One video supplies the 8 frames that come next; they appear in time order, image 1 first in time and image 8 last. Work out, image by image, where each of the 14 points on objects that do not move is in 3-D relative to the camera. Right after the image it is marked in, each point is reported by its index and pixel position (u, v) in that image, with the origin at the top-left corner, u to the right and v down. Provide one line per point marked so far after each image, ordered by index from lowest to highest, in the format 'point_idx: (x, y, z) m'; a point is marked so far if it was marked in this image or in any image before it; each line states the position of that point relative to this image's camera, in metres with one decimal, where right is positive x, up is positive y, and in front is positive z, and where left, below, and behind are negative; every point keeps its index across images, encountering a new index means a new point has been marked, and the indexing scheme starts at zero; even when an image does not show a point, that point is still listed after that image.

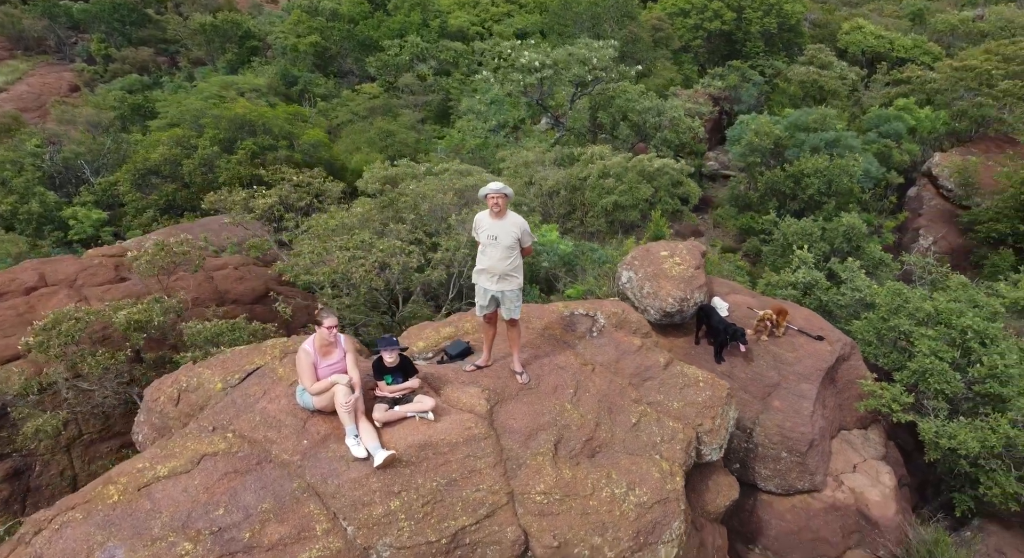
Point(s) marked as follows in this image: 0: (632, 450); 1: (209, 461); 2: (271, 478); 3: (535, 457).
0: (+1.1, -1.6, +5.4) m
1: (-2.3, -1.4, +4.5) m
2: (-1.8, -1.5, +4.3) m
3: (+0.2, -1.6, +4.9) m
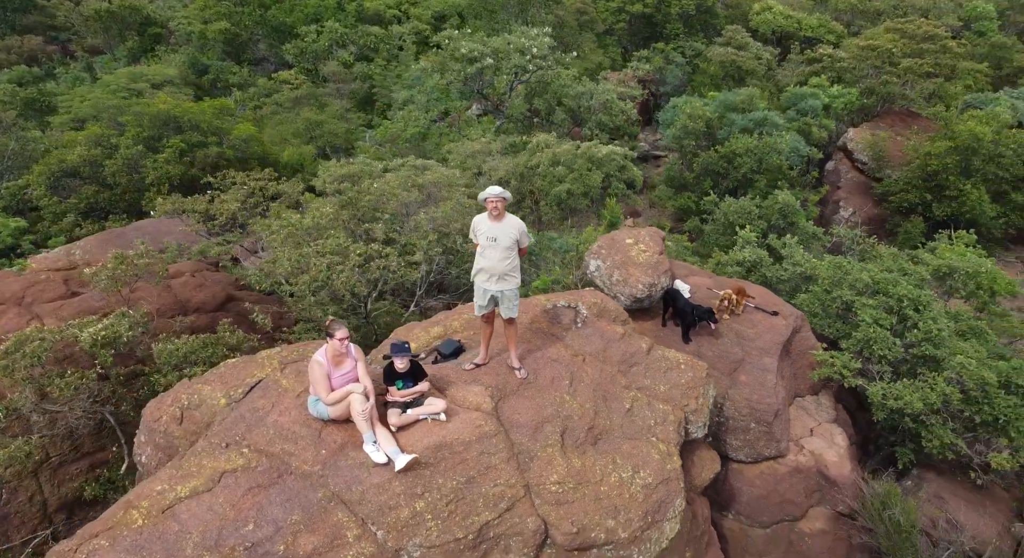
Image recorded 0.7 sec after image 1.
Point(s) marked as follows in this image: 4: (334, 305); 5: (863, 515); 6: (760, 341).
0: (+1.2, -1.5, +5.7) m
1: (-2.1, -1.5, +4.4) m
2: (-1.6, -1.6, +4.4) m
3: (+0.3, -1.6, +5.1) m
4: (-2.7, -0.4, +9.0) m
5: (+5.7, -3.9, +9.3) m
6: (+4.5, -1.1, +10.3) m
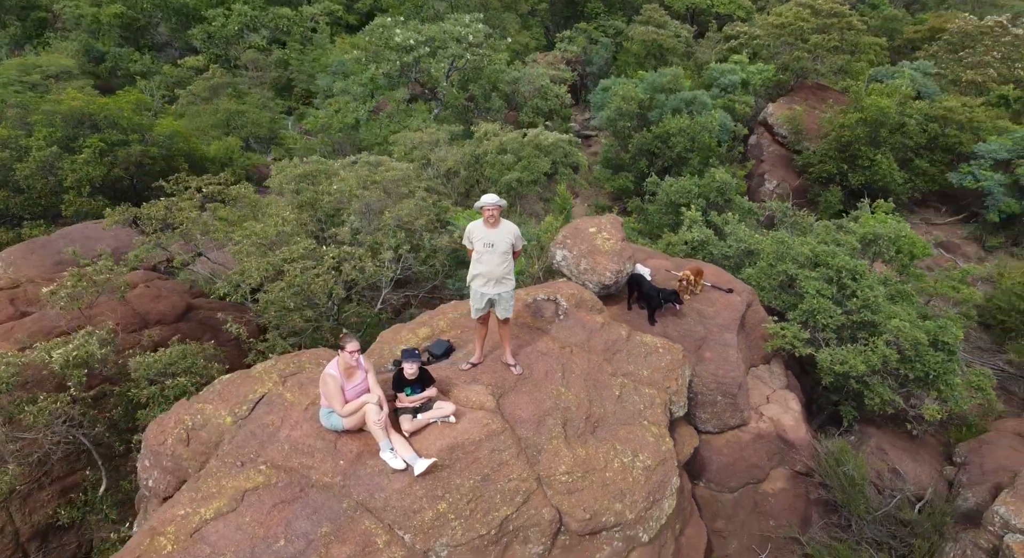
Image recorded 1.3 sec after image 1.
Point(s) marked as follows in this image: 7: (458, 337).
0: (+1.2, -1.5, +6.0) m
1: (-2.0, -1.7, +4.4) m
2: (-1.5, -1.7, +4.4) m
3: (+0.4, -1.5, +5.4) m
4: (-3.0, -0.5, +8.9) m
5: (+5.4, -3.4, +10.2) m
6: (+3.9, -0.7, +10.9) m
7: (-0.7, -0.7, +6.8) m
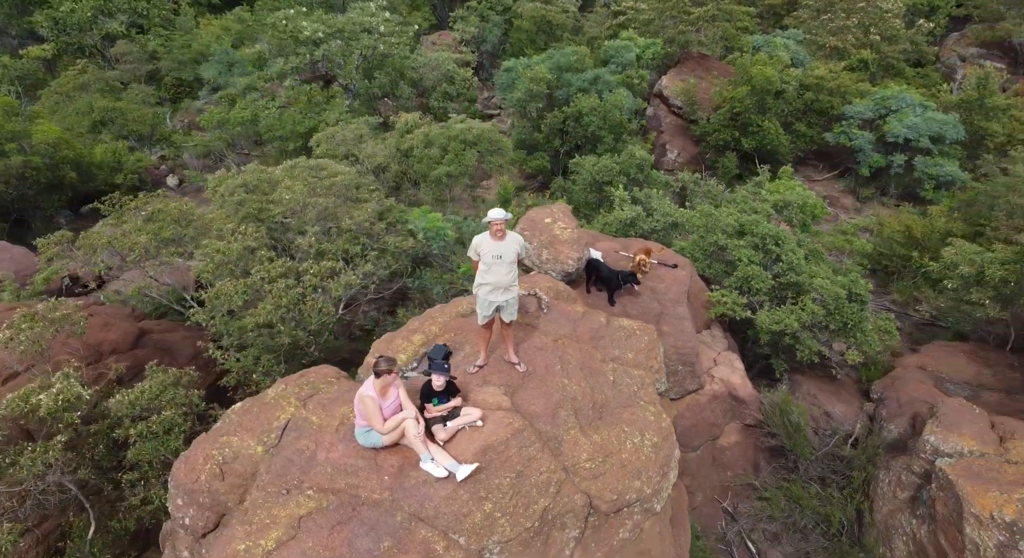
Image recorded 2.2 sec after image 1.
0: (+1.3, -1.4, +6.5) m
1: (-1.6, -1.9, +4.5) m
2: (-1.1, -1.9, +4.5) m
3: (+0.6, -1.5, +5.7) m
4: (-3.4, -0.7, +8.7) m
5: (+5.0, -2.9, +11.3) m
6: (+3.2, -0.3, +11.7) m
7: (-0.7, -0.7, +7.0) m
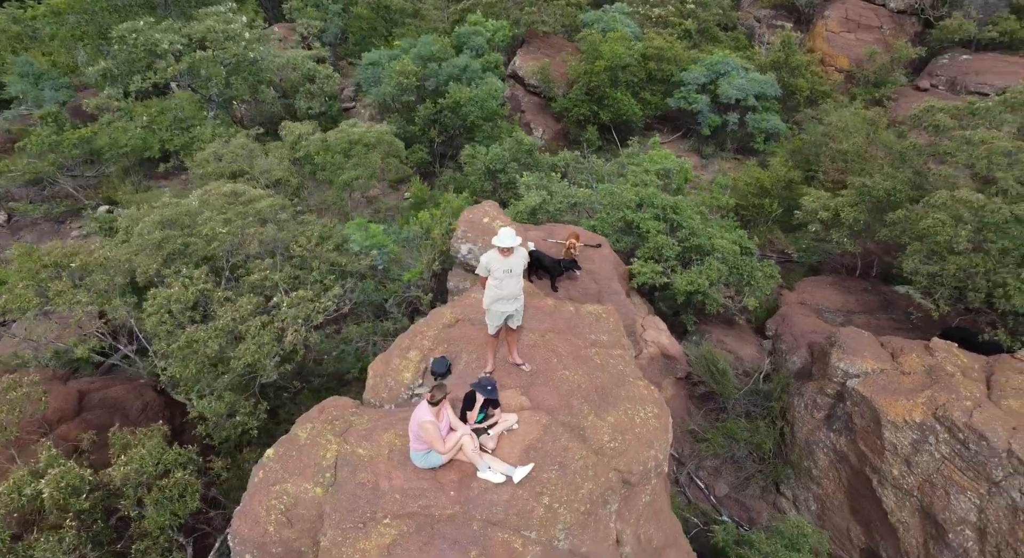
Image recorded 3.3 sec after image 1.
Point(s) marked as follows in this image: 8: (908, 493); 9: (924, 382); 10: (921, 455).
0: (+1.3, -1.3, +7.2) m
1: (-1.0, -2.2, +4.7) m
2: (-0.5, -2.2, +4.8) m
3: (+0.8, -1.5, +6.3) m
4: (-3.7, -1.3, +8.4) m
5: (+4.2, -2.1, +12.7) m
6: (+2.0, +0.2, +12.6) m
7: (-0.8, -0.9, +7.2) m
8: (+6.6, -3.5, +9.5) m
9: (+7.2, -1.8, +9.9) m
10: (+6.7, -2.9, +9.3) m
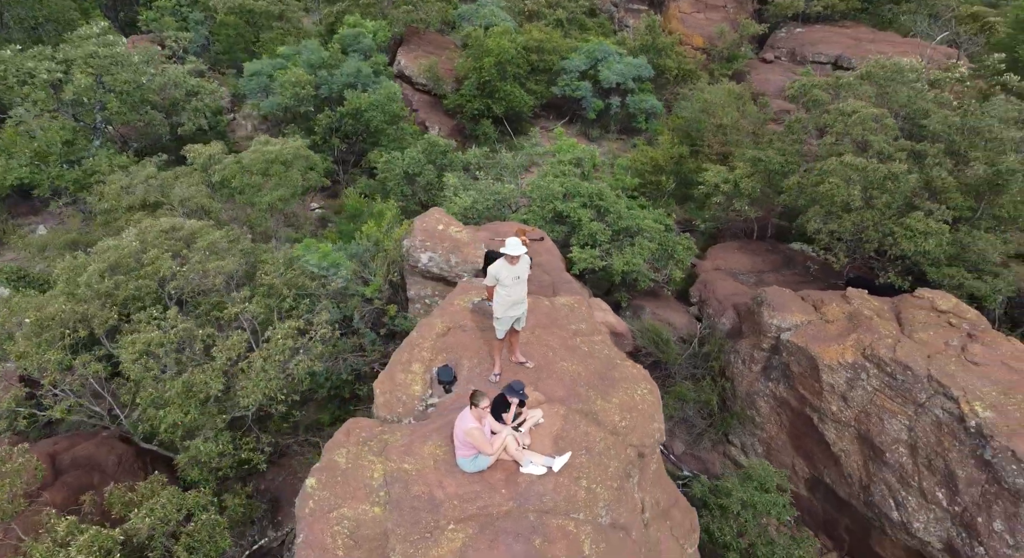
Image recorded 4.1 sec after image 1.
0: (+1.3, -1.2, +7.7) m
1: (-0.5, -2.4, +4.9) m
2: (0.0, -2.3, +5.1) m
3: (+1.0, -1.5, +6.8) m
4: (-3.8, -1.7, +8.2) m
5: (+3.4, -1.7, +13.6) m
6: (+1.0, +0.4, +13.2) m
7: (-0.8, -1.0, +7.5) m
8: (+6.4, -2.8, +10.9) m
9: (+6.7, -1.0, +11.4) m
10: (+6.4, -2.1, +10.7) m
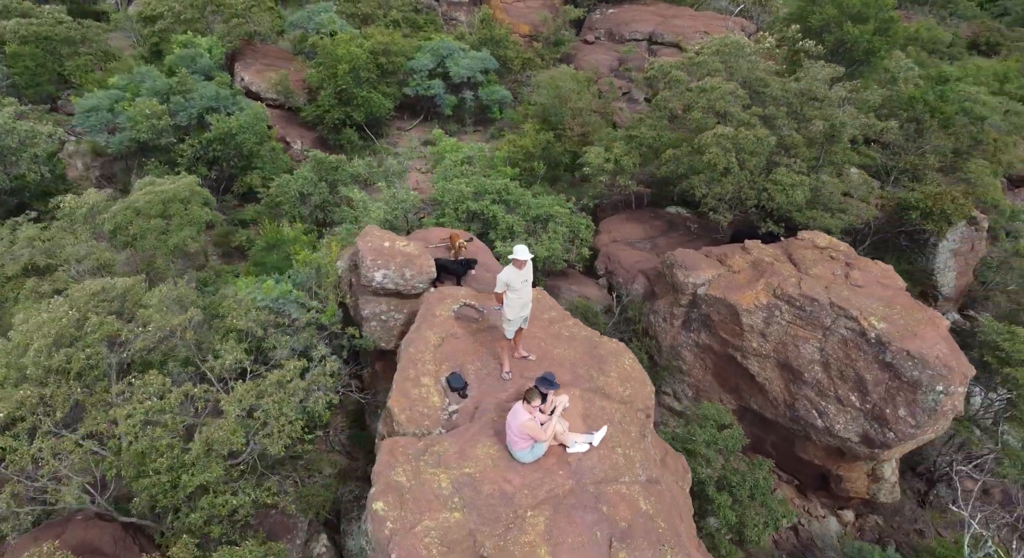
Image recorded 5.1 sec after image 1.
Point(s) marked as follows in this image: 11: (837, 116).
0: (+1.3, -1.0, +8.6) m
1: (+0.3, -2.4, +5.5) m
2: (+0.7, -2.2, +5.8) m
3: (+1.2, -1.3, +7.6) m
4: (-3.7, -2.4, +8.0) m
5: (+2.1, -1.2, +14.8) m
6: (-0.4, +0.4, +13.8) m
7: (-0.8, -1.2, +7.9) m
8: (+5.7, -1.7, +12.7) m
9: (+5.7, +0.1, +13.2) m
10: (+5.7, -1.1, +12.5) m
11: (+9.3, +4.7, +16.3) m
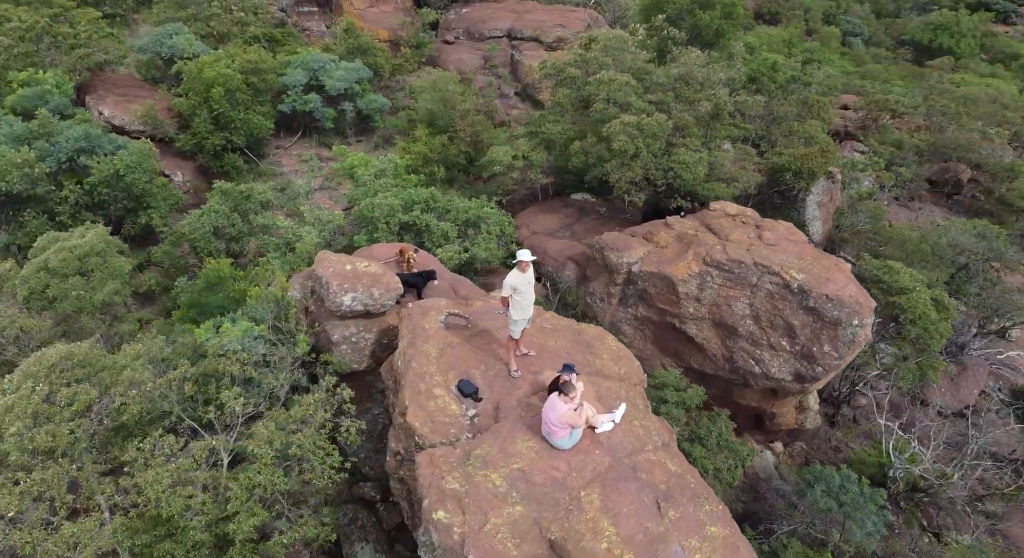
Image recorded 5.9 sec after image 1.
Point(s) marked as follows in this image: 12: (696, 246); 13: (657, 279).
0: (+1.1, -0.8, +9.4) m
1: (+0.9, -2.4, +6.3) m
2: (+1.1, -2.2, +6.6) m
3: (+1.2, -1.2, +8.5) m
4: (-3.5, -3.0, +8.1) m
5: (+1.0, -1.0, +15.7) m
6: (-1.6, +0.2, +14.3) m
7: (-0.8, -1.4, +8.4) m
8: (+4.9, -1.0, +14.3) m
9: (+4.5, +0.8, +14.7) m
10: (+4.8, -0.3, +14.1) m
11: (+6.9, +5.8, +18.2) m
12: (+4.7, +0.9, +14.5) m
13: (+3.8, 0.0, +14.5) m
